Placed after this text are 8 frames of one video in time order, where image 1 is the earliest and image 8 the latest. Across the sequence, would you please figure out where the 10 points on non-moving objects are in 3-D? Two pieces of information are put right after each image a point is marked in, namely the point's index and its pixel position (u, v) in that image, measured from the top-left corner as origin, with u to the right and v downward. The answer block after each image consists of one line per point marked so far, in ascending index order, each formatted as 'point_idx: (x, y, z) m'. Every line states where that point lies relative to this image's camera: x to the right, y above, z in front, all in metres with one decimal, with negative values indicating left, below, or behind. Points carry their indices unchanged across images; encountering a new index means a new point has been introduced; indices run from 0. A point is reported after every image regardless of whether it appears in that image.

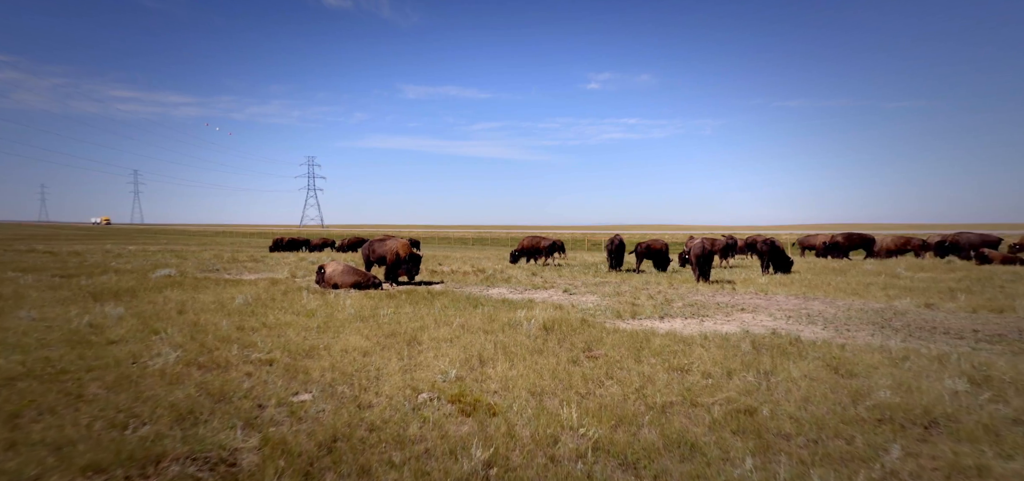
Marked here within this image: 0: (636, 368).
0: (+1.6, -1.7, +7.1) m
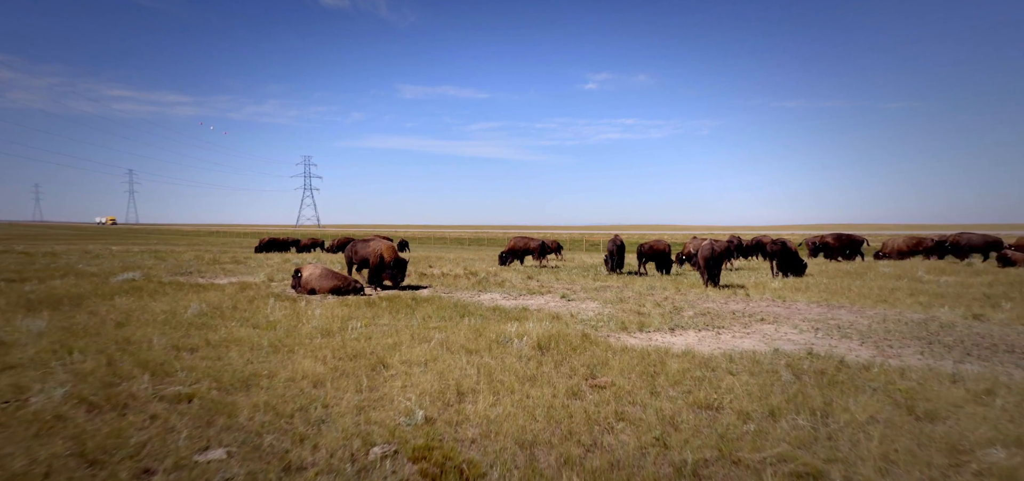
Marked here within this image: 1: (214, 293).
0: (+1.5, -1.7, +5.7) m
1: (-8.1, -1.4, +14.6) m
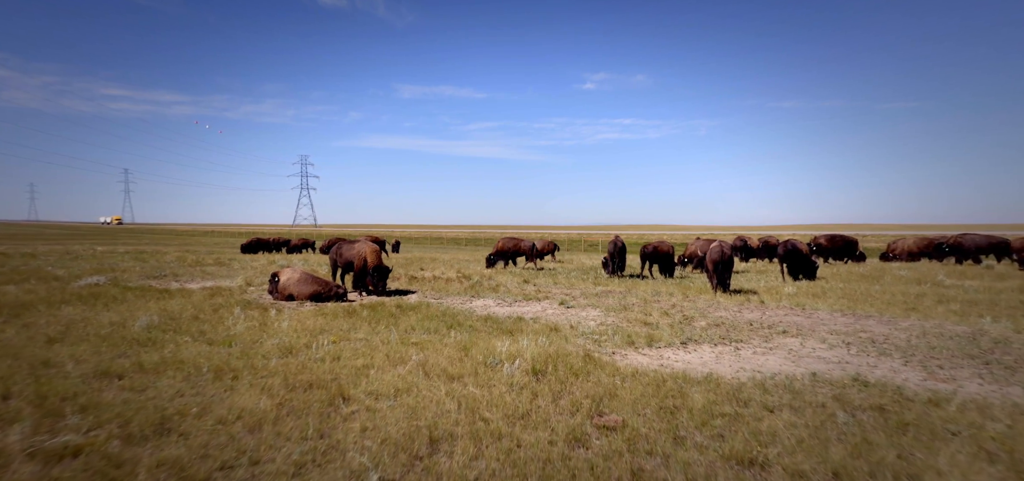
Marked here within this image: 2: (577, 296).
0: (+1.4, -1.8, +4.4) m
1: (-8.2, -1.5, +13.3) m
2: (+2.0, -1.7, +16.7) m
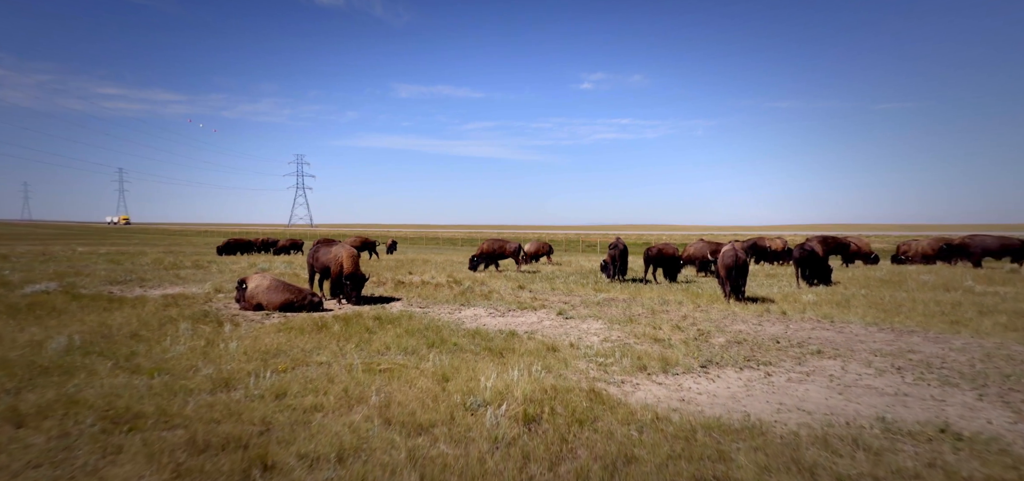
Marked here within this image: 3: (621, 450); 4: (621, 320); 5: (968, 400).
0: (+1.2, -1.9, +2.9) m
1: (-8.4, -1.5, +11.8) m
2: (+1.8, -1.8, +15.2) m
3: (+0.9, -1.8, +4.6) m
4: (+2.6, -1.9, +12.7) m
5: (+5.6, -1.9, +6.6) m
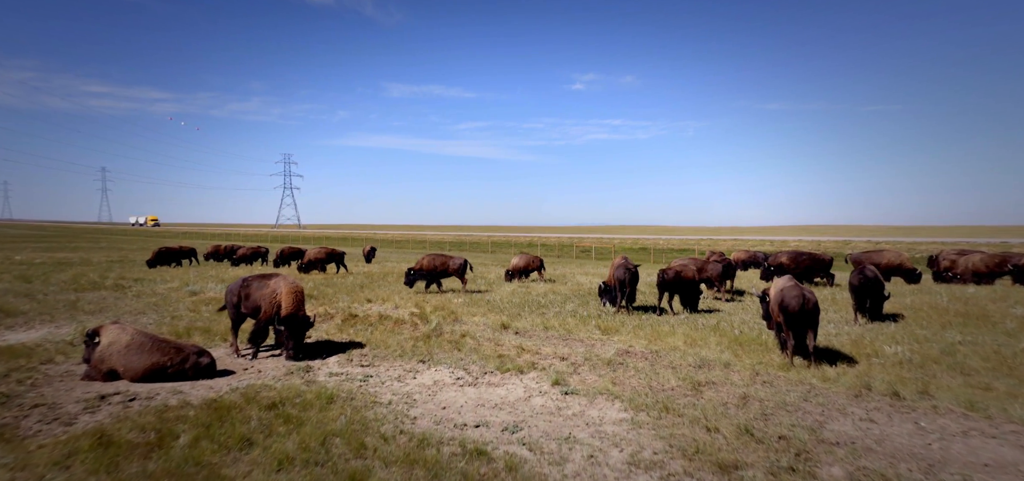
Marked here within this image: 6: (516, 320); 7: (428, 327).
0: (+1.0, -2.5, -1.4) m
1: (-8.8, -2.2, +7.3) m
2: (+1.4, -2.5, +10.8) m
3: (+0.6, -2.4, +0.2) m
4: (+2.1, -2.5, +8.3) m
5: (+5.3, -2.6, +2.3) m
6: (+0.1, -2.3, +16.0) m
7: (-2.3, -2.3, +14.6) m
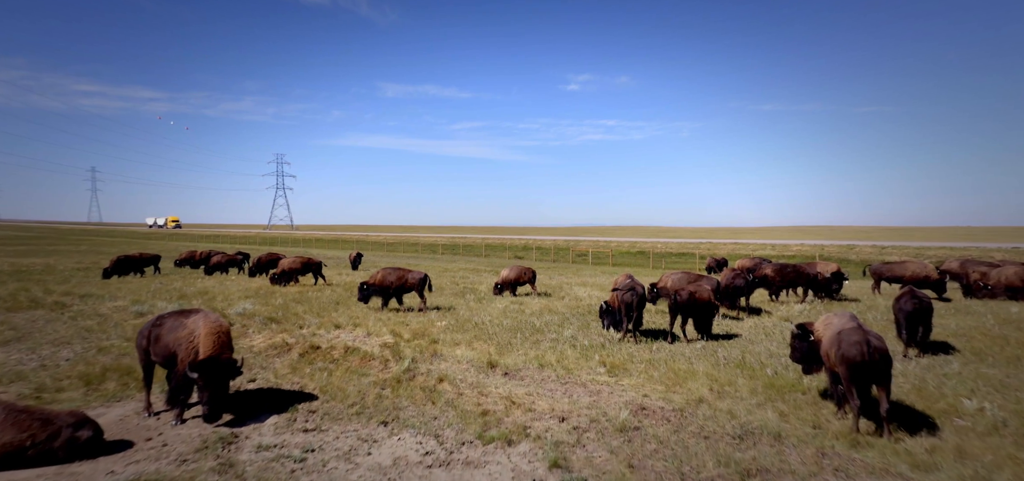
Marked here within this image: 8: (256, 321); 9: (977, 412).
0: (+0.8, -3.0, -3.9) m
1: (-9.0, -2.6, +4.7) m
2: (+1.1, -2.9, +8.4) m
3: (+0.5, -2.9, -2.2) m
4: (+1.9, -3.0, +5.9) m
5: (+5.1, -3.1, -0.1) m
6: (-0.2, -2.8, +13.6) m
7: (-2.6, -2.8, +12.2) m
8: (-8.3, -2.6, +17.4) m
9: (+7.9, -2.8, +9.2) m
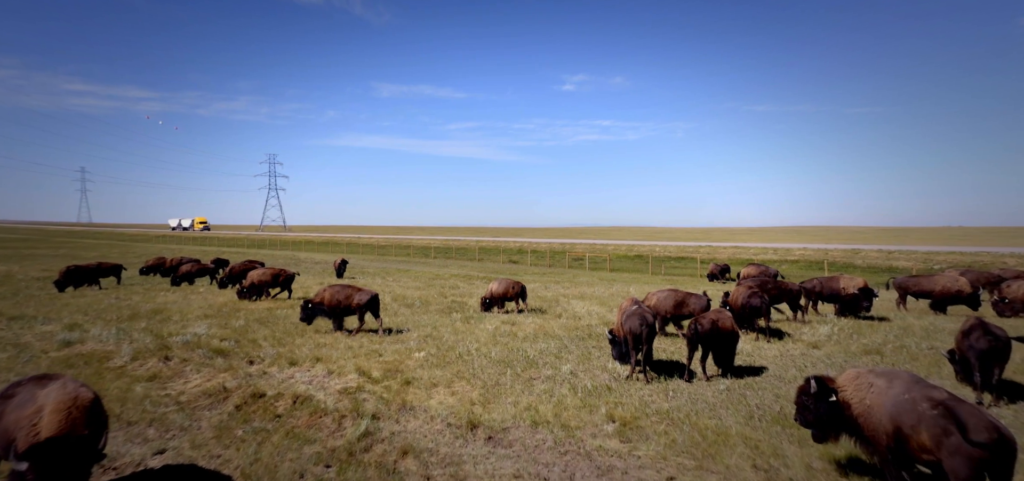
0: (+0.7, -3.5, -6.4) m
1: (-9.2, -3.1, +2.1) m
2: (+0.9, -3.4, +5.9) m
3: (+0.4, -3.4, -4.8) m
4: (+1.7, -3.5, +3.4) m
5: (+5.0, -3.6, -2.6) m
6: (-0.4, -3.3, +11.1) m
7: (-2.8, -3.3, +9.6) m
8: (-8.6, -3.1, +14.8) m
9: (+7.7, -3.3, +6.7) m
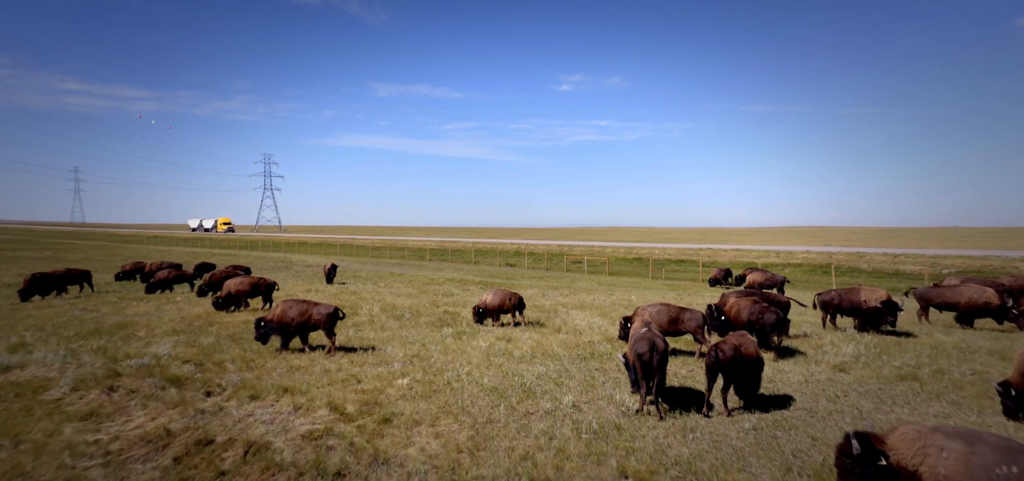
0: (+0.7, -3.8, -8.1) m
1: (-9.3, -3.5, +0.4) m
2: (+0.8, -3.8, +4.2) m
3: (+0.3, -3.7, -6.5) m
4: (+1.7, -3.8, +1.7) m
5: (+4.9, -3.9, -4.3) m
6: (-0.6, -3.6, +9.3) m
7: (-2.9, -3.6, +7.9) m
8: (-8.7, -3.4, +13.0) m
9: (+7.6, -3.7, +5.0) m
